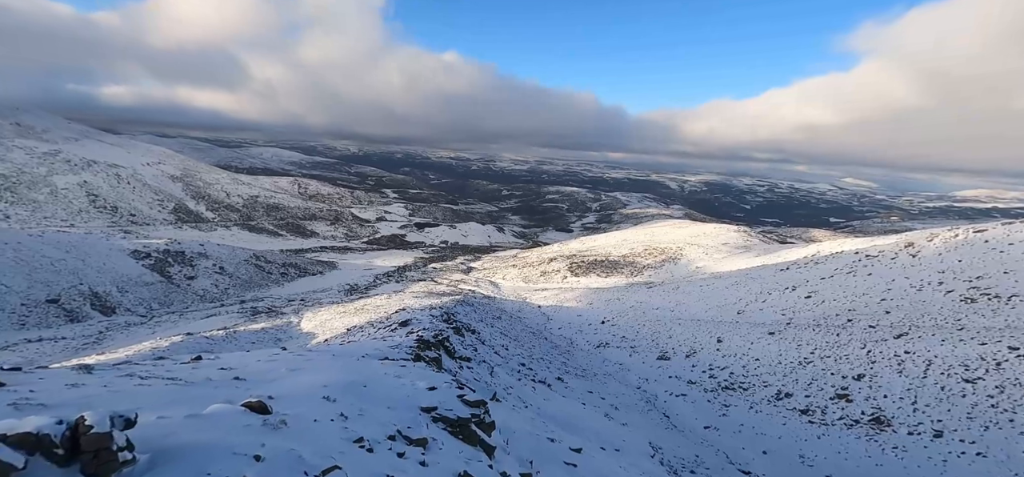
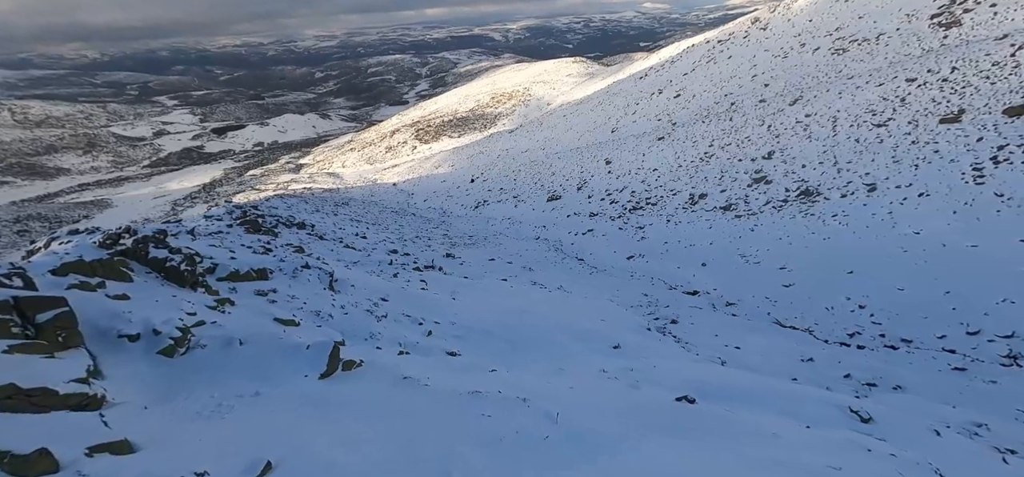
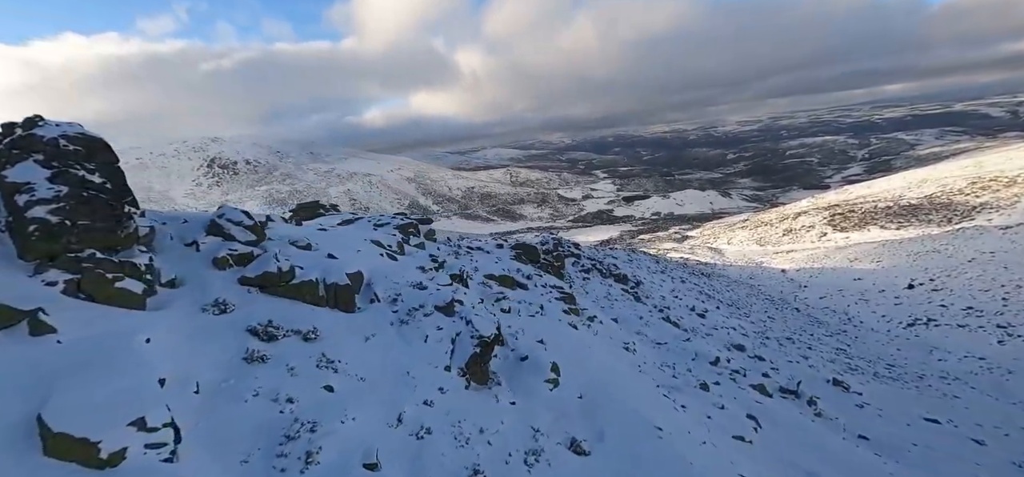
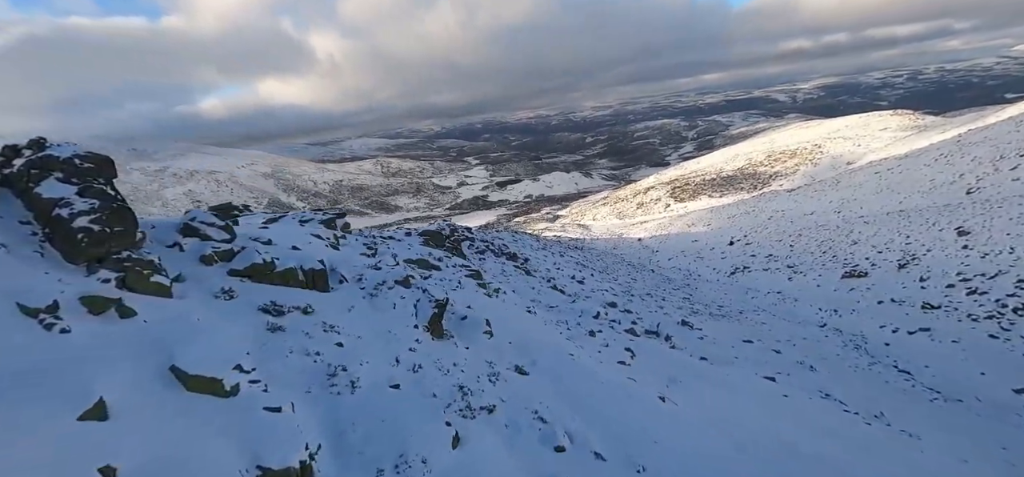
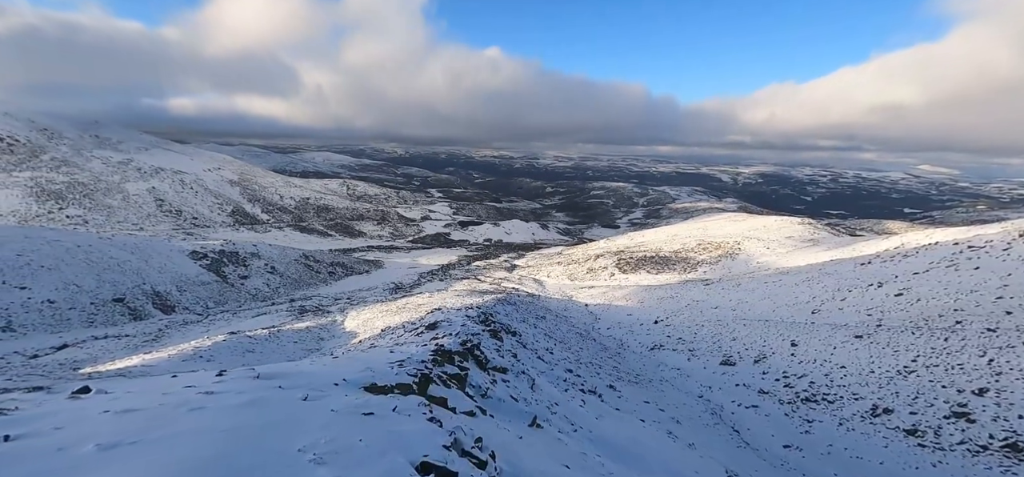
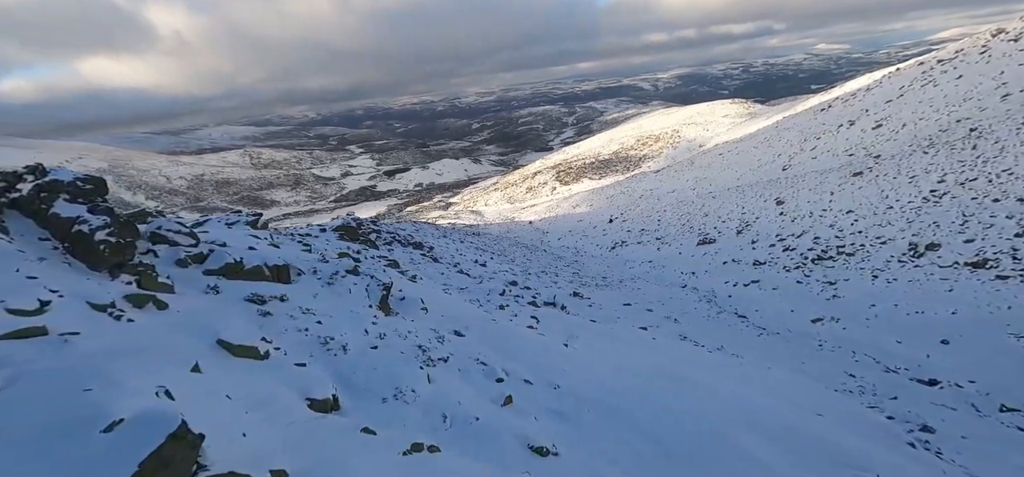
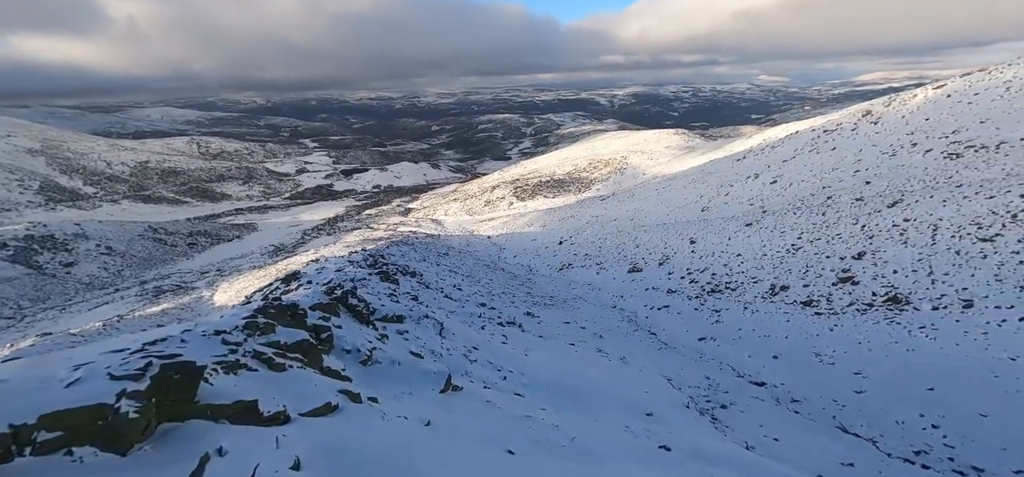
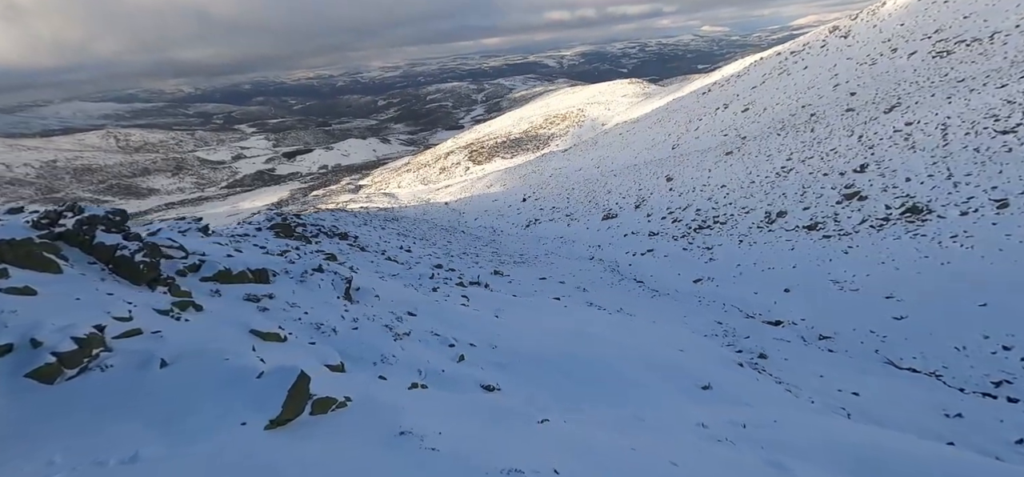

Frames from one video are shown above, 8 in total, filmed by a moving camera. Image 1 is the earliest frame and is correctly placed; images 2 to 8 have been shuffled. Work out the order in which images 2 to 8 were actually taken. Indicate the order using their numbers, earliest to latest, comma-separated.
5, 7, 2, 8, 6, 4, 3
